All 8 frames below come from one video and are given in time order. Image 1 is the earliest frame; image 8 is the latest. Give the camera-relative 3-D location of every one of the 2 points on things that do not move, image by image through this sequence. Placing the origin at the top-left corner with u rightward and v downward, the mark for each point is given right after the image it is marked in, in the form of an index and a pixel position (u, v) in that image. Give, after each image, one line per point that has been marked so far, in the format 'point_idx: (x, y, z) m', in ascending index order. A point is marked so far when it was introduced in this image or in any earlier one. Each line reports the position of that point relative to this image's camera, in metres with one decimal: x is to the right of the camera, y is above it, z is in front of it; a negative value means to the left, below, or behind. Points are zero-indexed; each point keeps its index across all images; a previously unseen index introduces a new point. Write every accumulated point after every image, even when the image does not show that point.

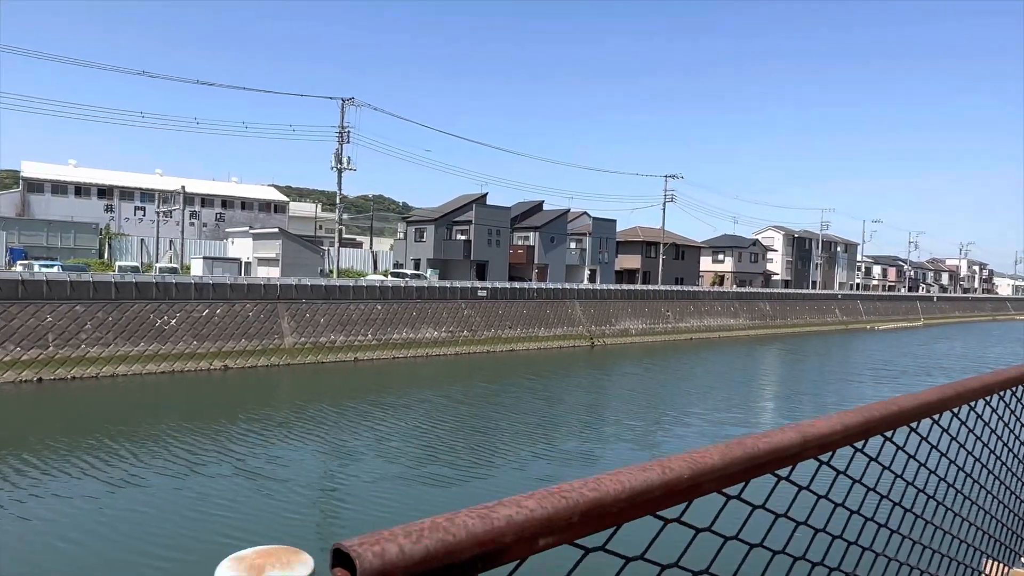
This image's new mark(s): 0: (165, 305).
0: (-8.9, -0.4, +17.8) m
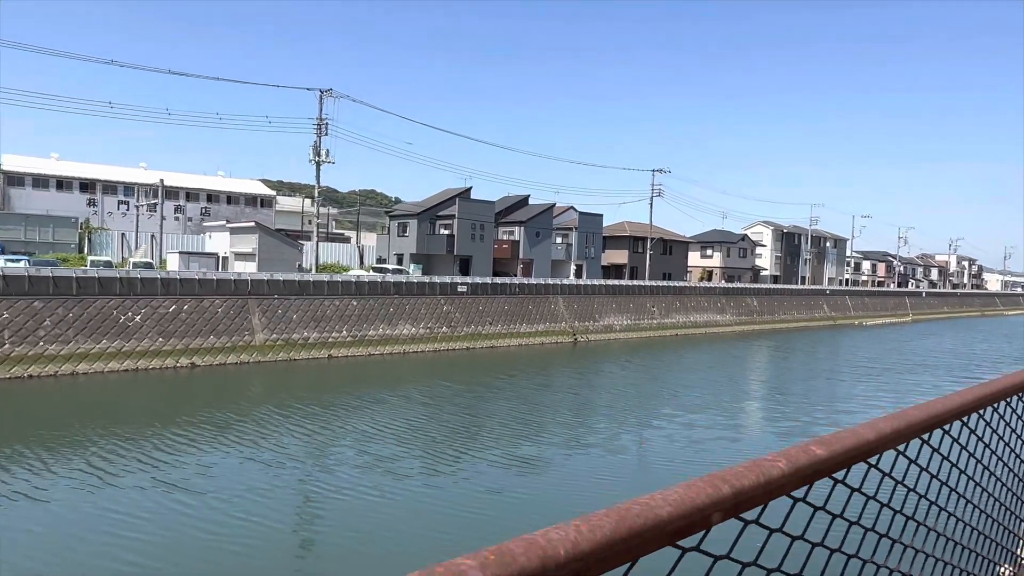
0: (-9.5, -0.3, +17.2) m
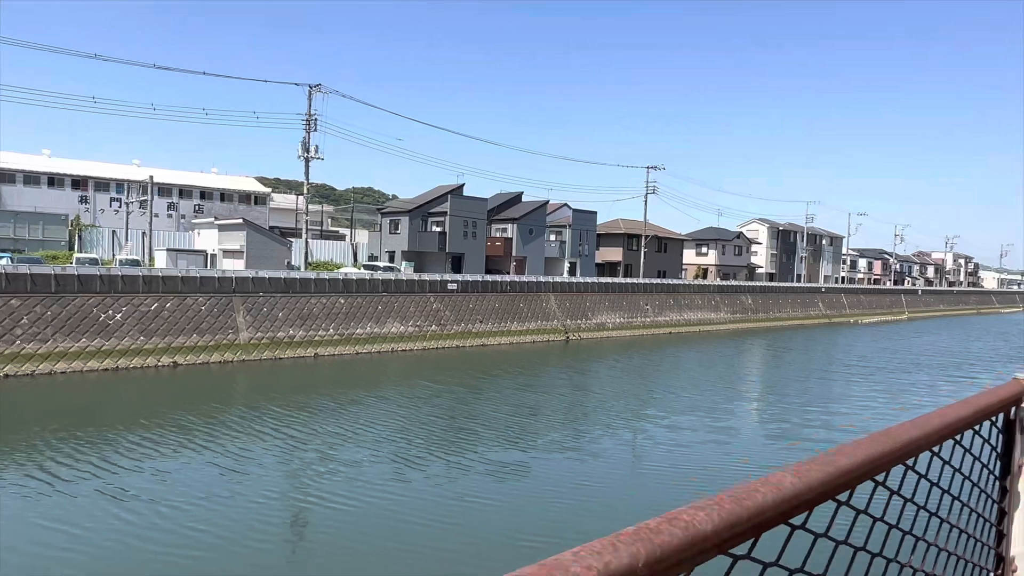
0: (-9.9, -0.3, +16.9) m
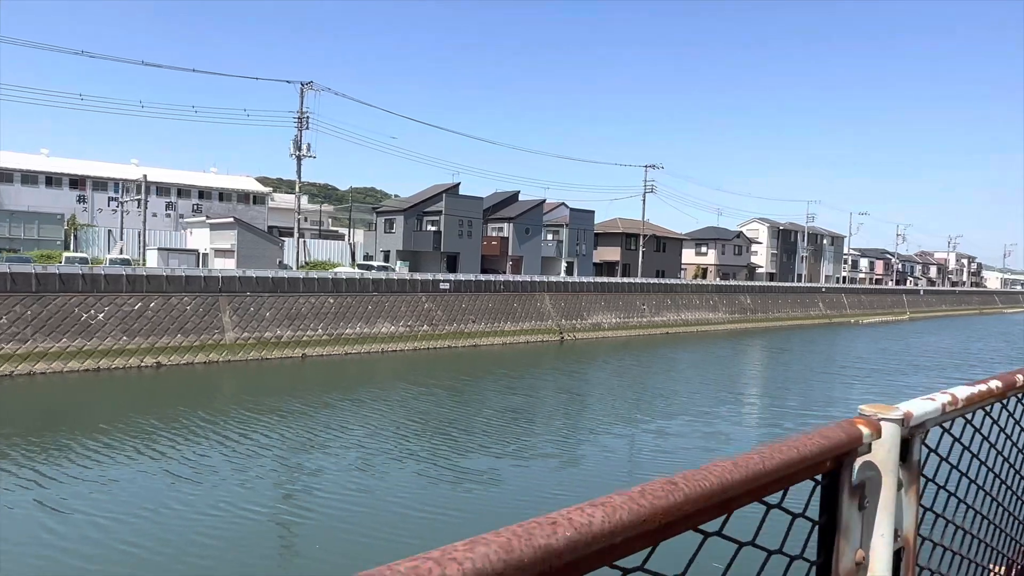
0: (-10.1, -0.2, +16.6) m
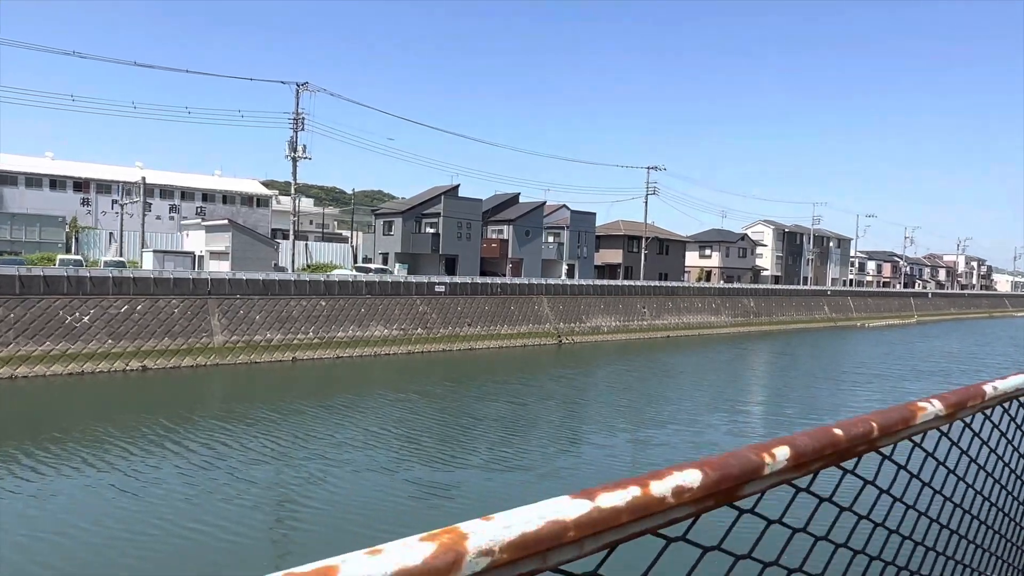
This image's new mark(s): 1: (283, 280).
0: (-10.3, -0.3, +16.4) m
1: (-6.6, +0.2, +20.0) m
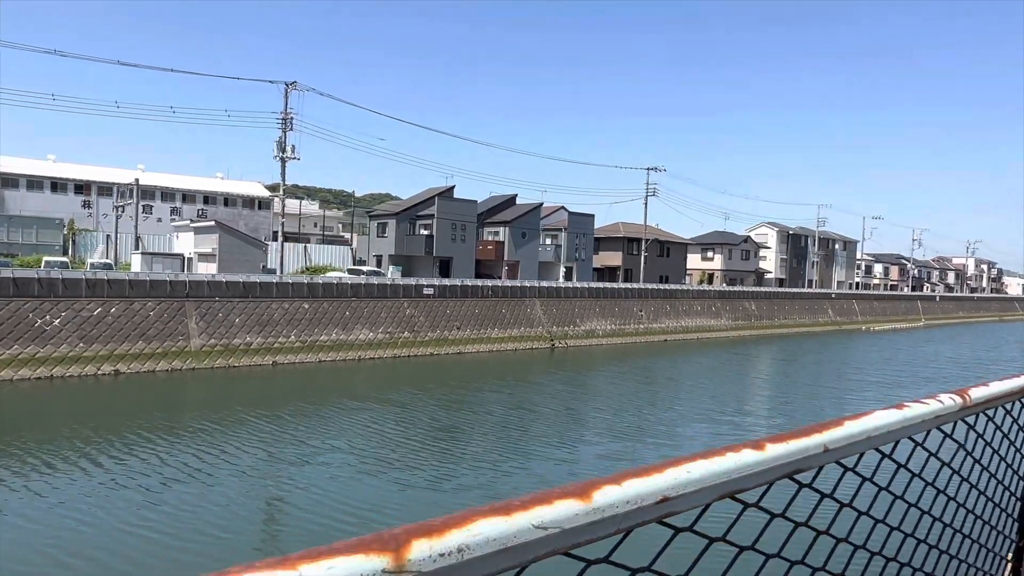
0: (-10.8, -0.3, +16.0) m
1: (-7.0, +0.2, +19.5) m
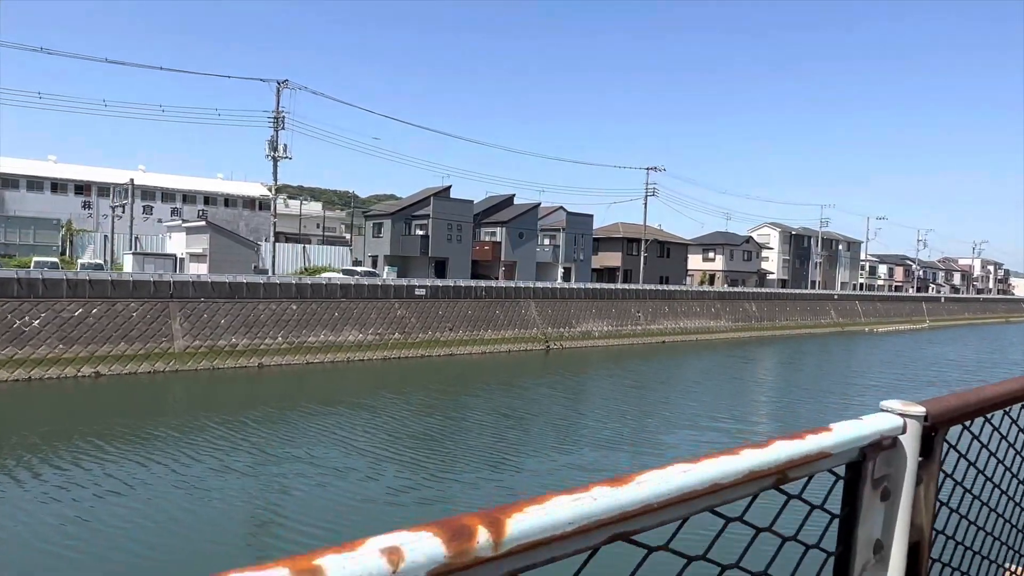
0: (-11.0, -0.4, +15.7) m
1: (-7.3, +0.1, +19.2) m
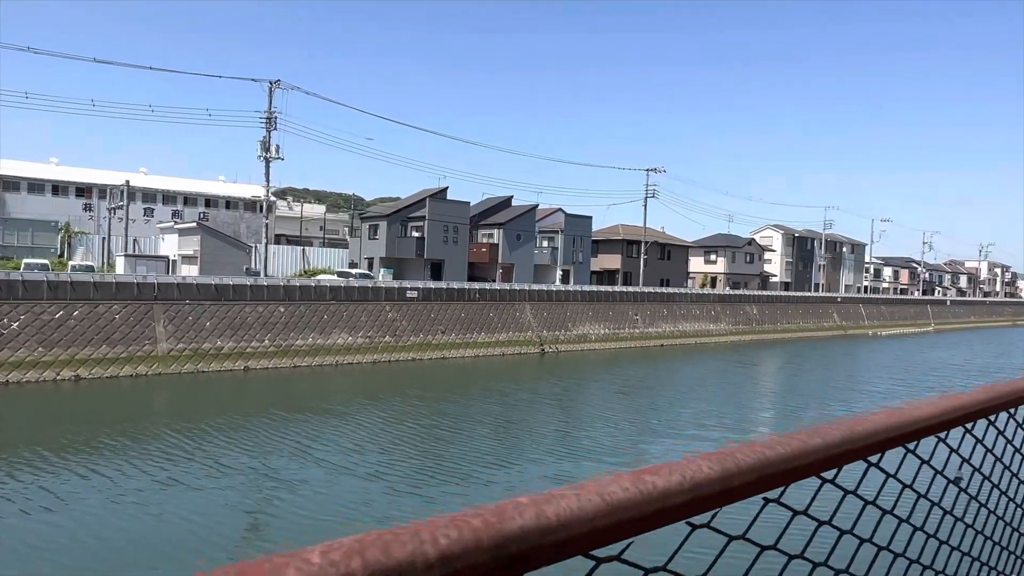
0: (-11.3, -0.4, +15.4) m
1: (-7.5, +0.1, +18.9) m
